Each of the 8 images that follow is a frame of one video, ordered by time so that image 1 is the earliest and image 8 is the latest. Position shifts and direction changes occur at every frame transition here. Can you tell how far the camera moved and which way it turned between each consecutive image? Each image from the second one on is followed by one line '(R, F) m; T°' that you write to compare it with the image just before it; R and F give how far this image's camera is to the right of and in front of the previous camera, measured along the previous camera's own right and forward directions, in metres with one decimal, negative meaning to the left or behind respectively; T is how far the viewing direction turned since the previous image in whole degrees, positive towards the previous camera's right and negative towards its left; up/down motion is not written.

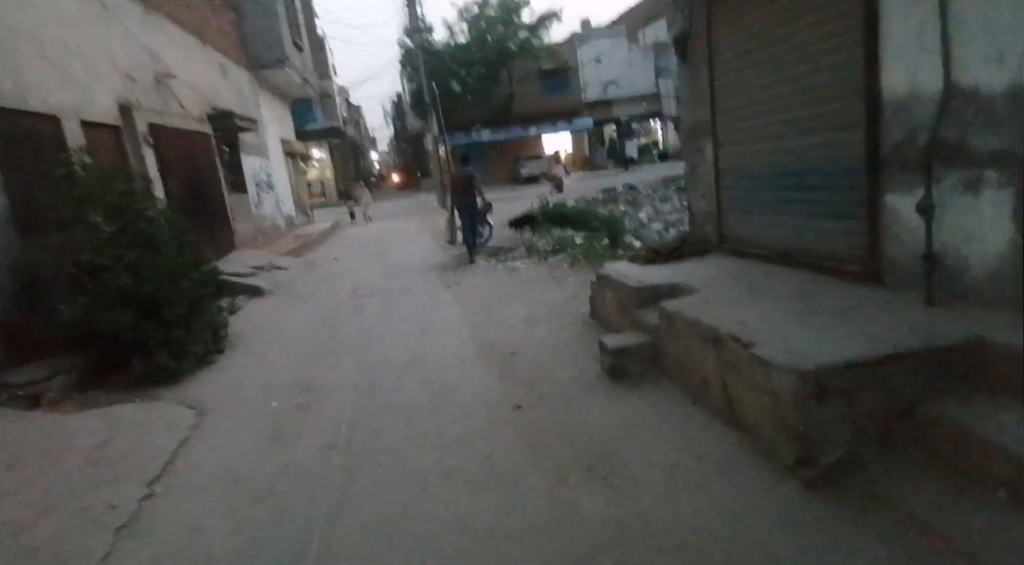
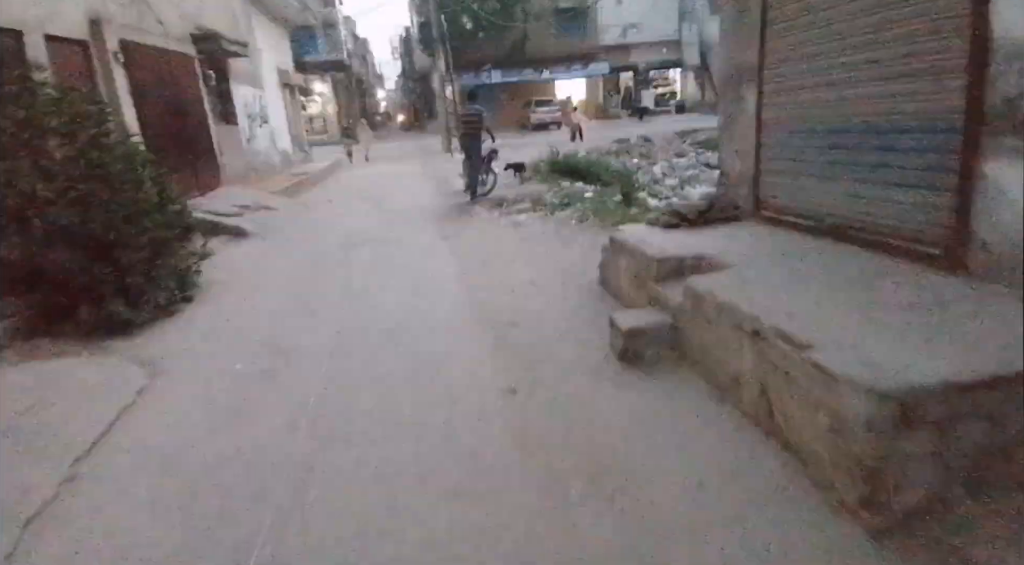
(0.0, +0.6) m; 0°
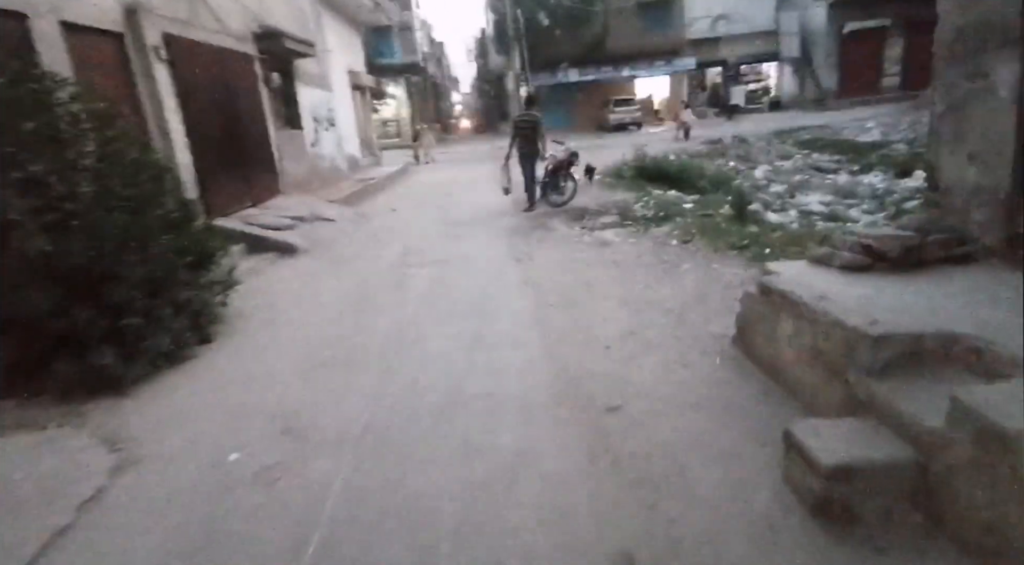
(-0.2, +1.4) m; -6°
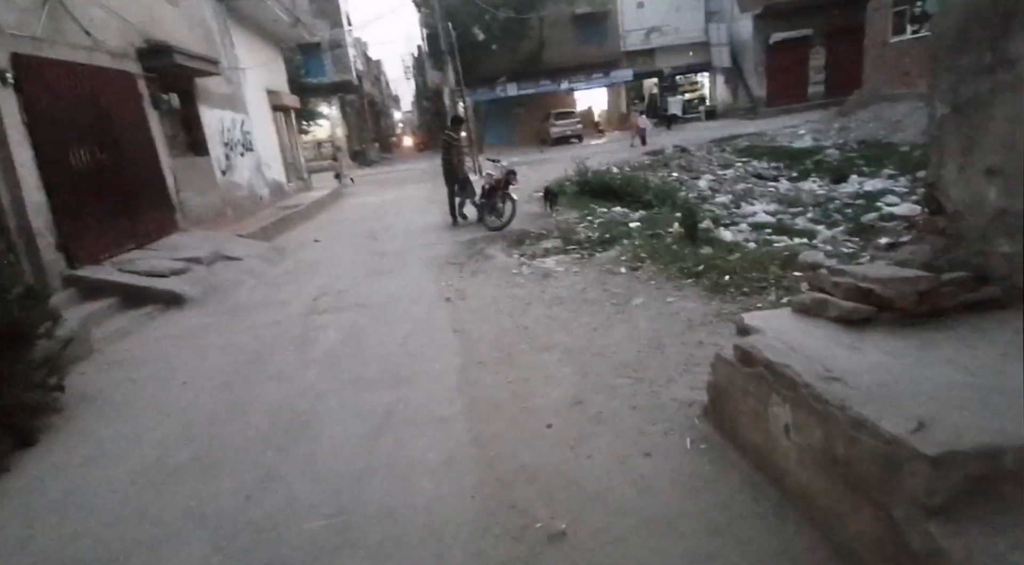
(+0.2, +0.8) m; +5°
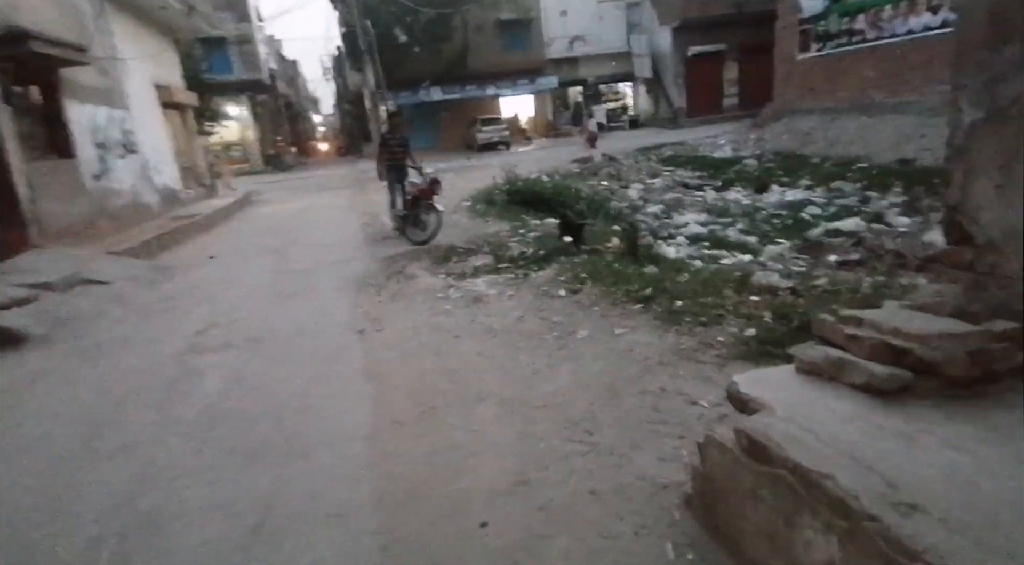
(0.0, +0.8) m; +7°
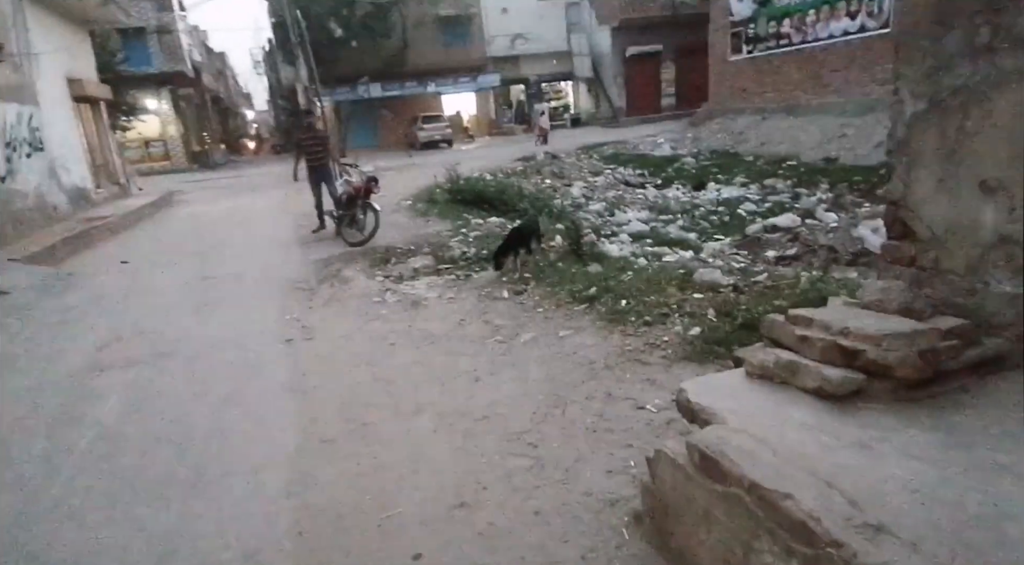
(0.0, +0.2) m; +5°
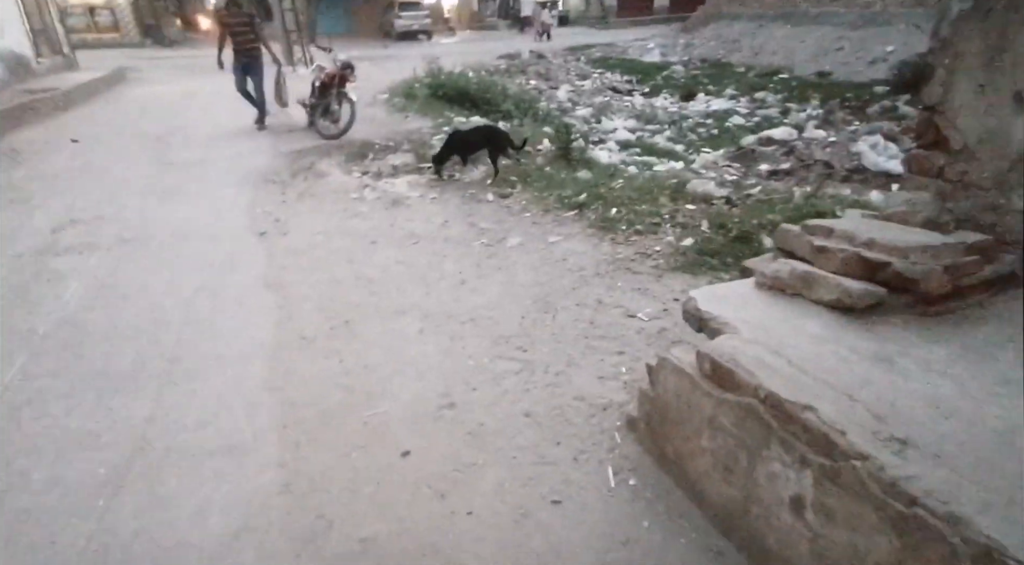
(-0.1, +0.1) m; +3°
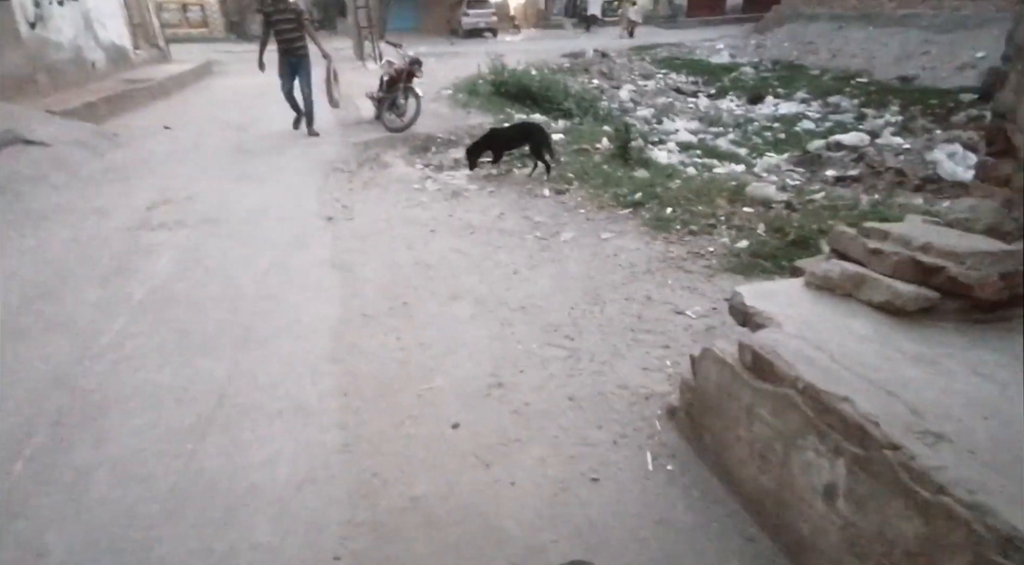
(0.0, -0.1) m; -5°
